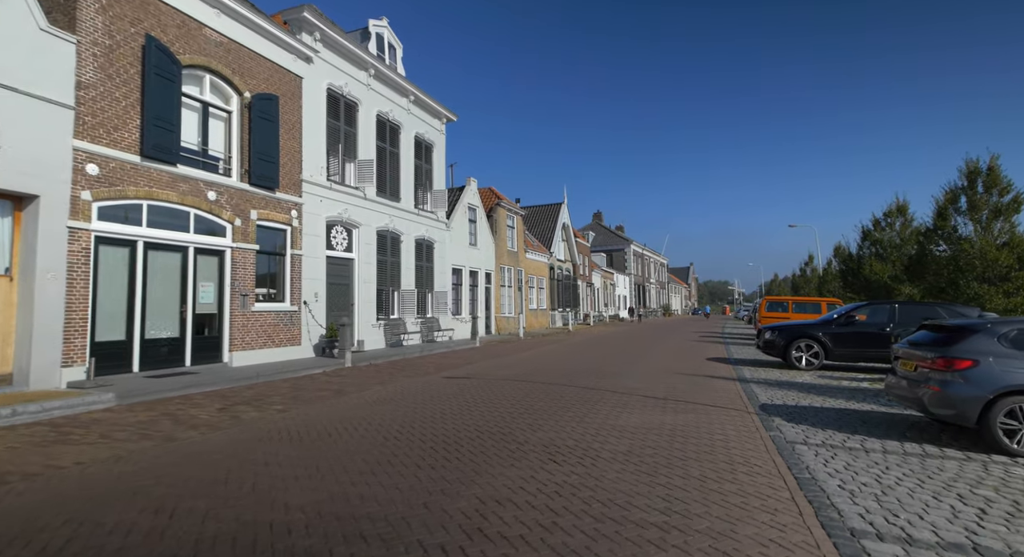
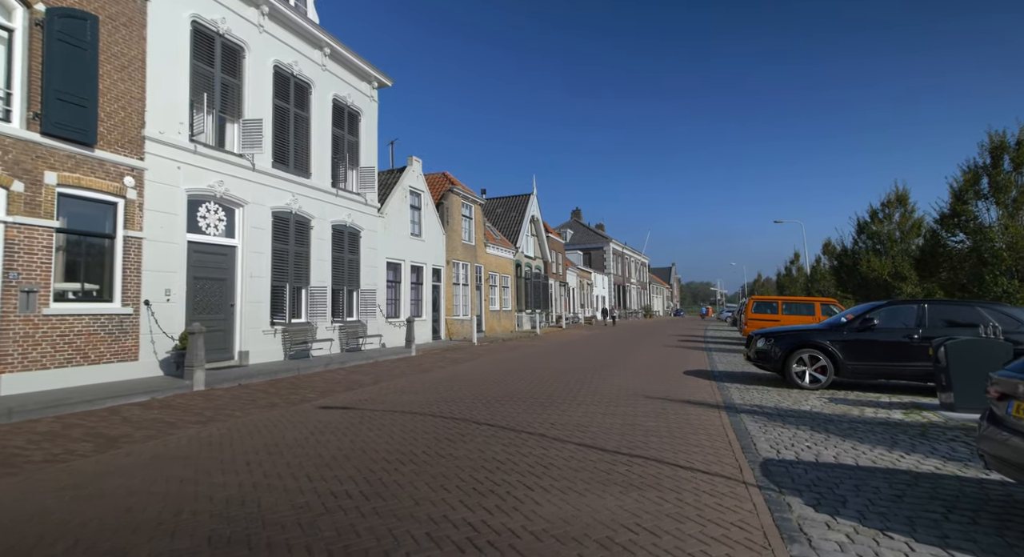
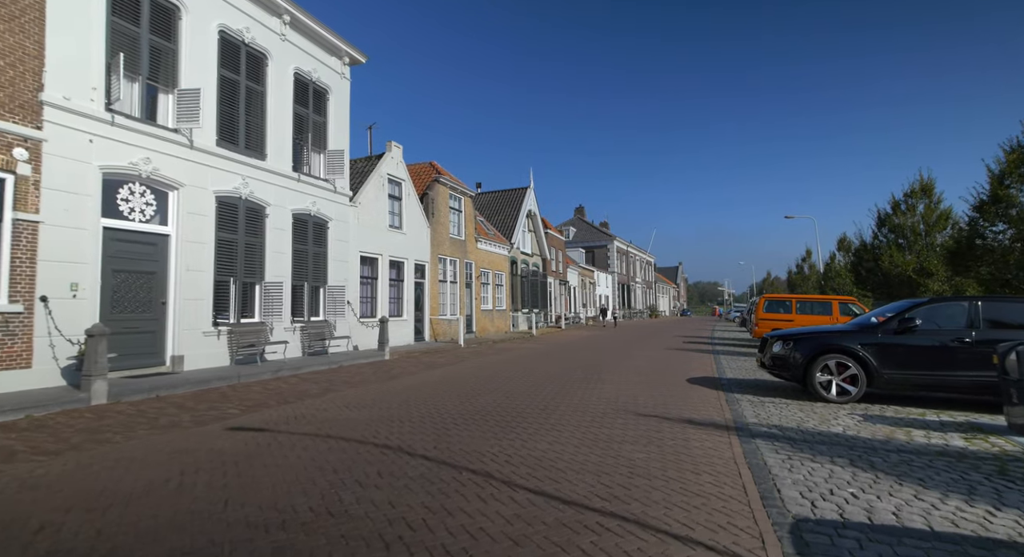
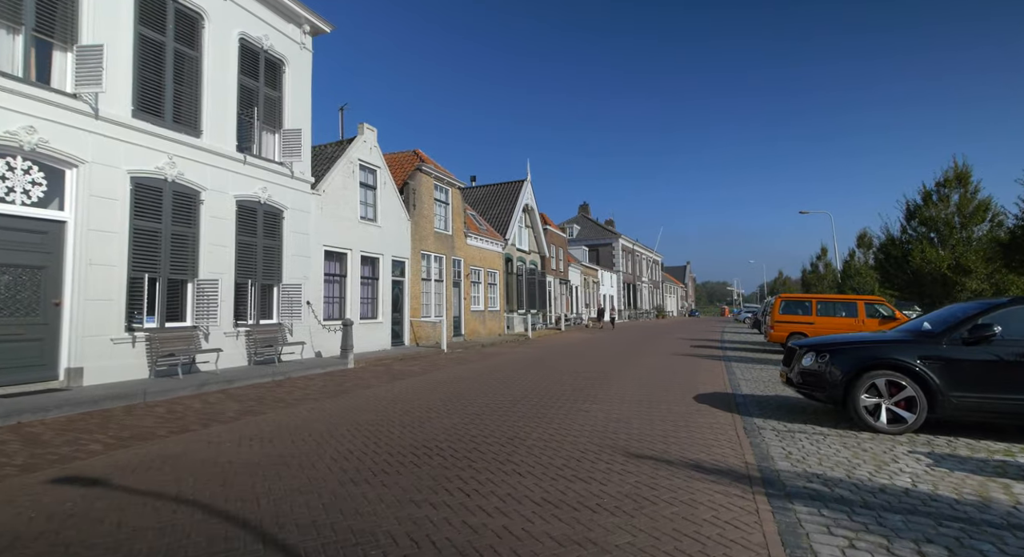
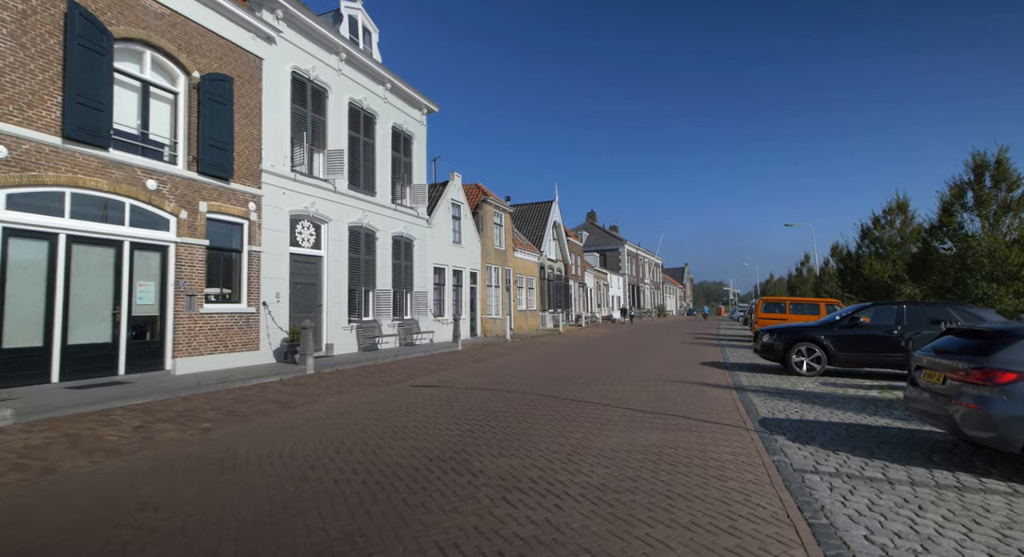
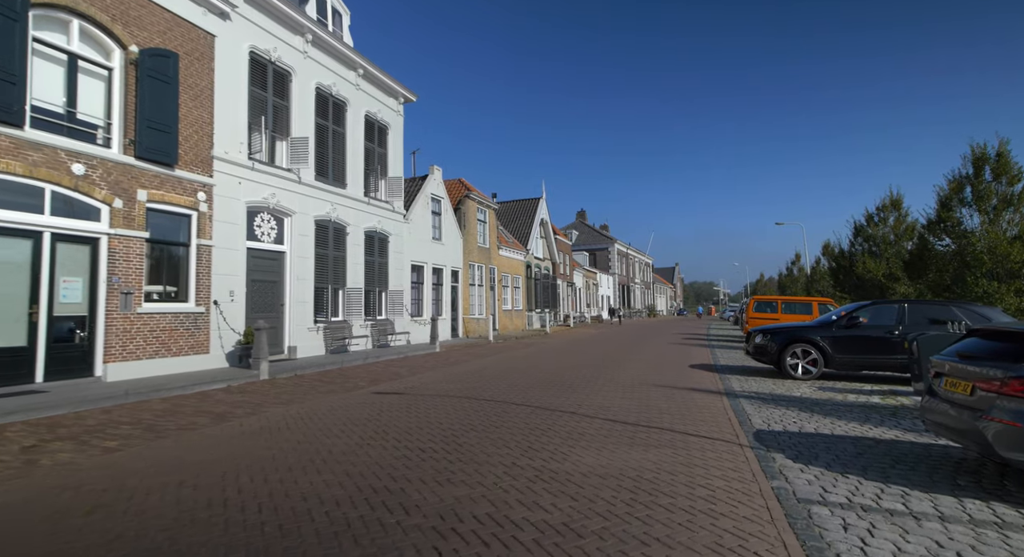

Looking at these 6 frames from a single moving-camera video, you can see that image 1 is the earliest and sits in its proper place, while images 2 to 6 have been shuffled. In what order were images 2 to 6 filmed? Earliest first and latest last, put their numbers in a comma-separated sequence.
5, 6, 2, 3, 4
